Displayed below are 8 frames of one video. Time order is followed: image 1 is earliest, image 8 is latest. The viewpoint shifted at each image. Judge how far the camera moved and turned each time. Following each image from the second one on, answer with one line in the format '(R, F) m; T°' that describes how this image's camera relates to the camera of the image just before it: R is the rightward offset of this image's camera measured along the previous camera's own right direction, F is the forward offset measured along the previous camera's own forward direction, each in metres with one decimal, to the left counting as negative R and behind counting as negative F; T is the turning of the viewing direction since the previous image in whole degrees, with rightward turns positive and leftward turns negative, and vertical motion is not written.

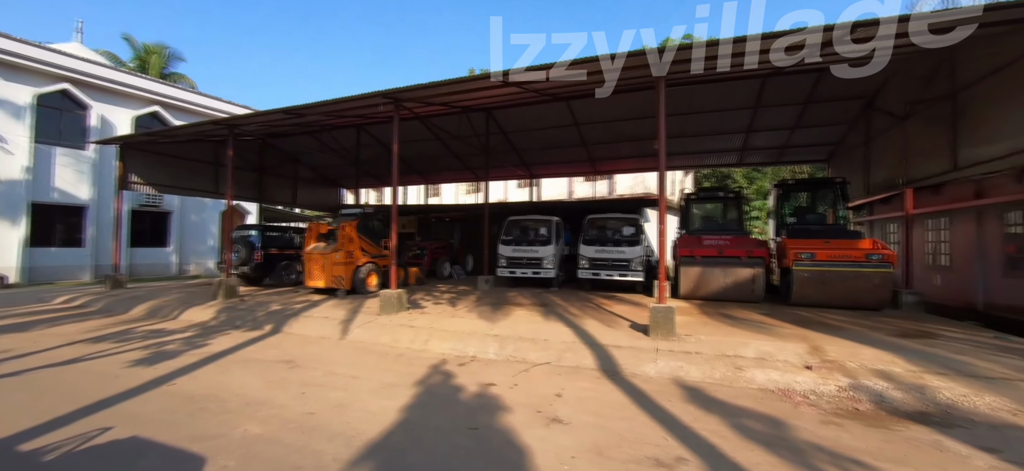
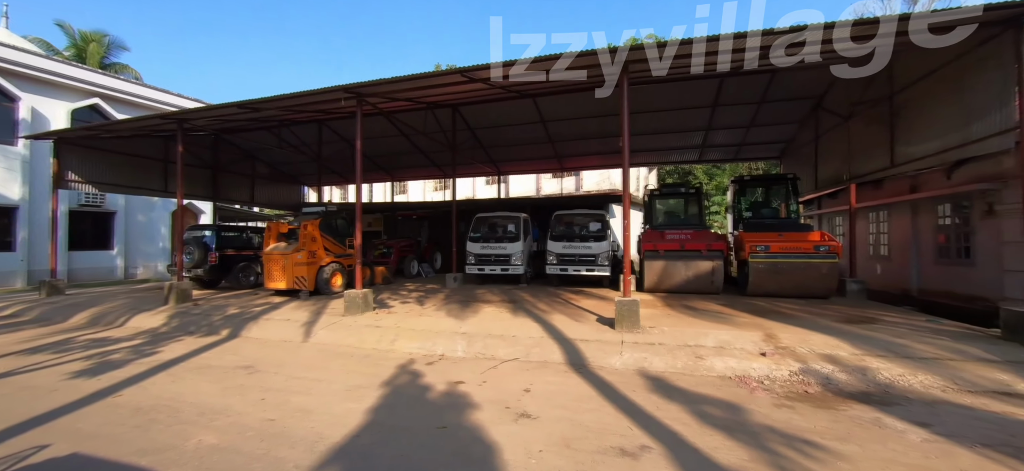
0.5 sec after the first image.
(+0.1, 0.0) m; +4°
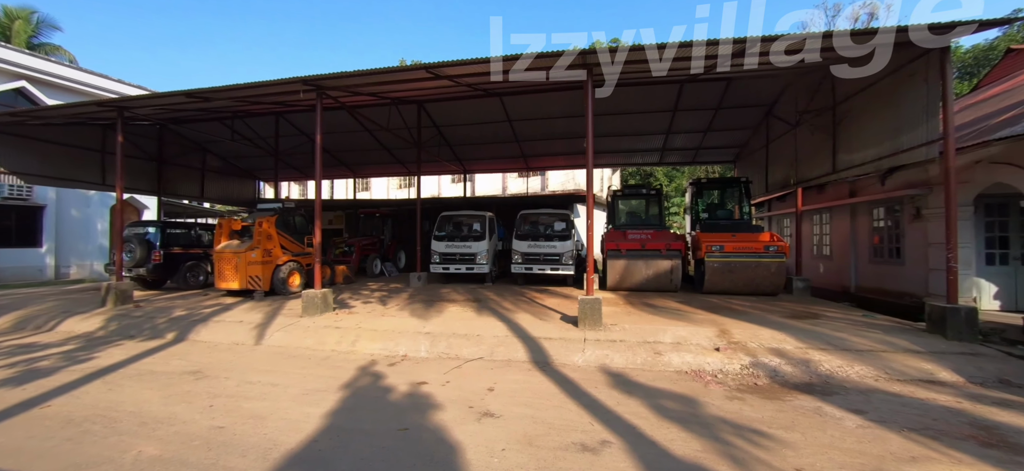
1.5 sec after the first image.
(+0.1, 0.0) m; +5°
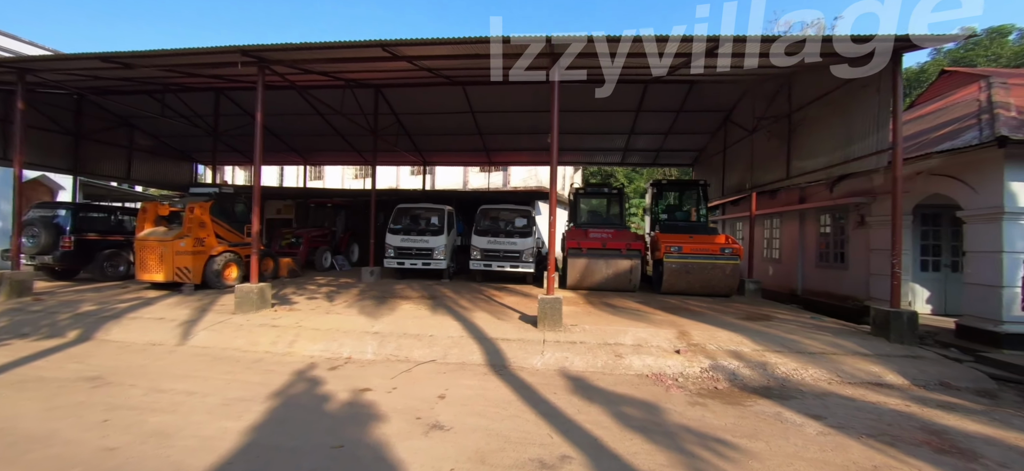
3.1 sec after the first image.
(0.0, +0.4) m; +6°
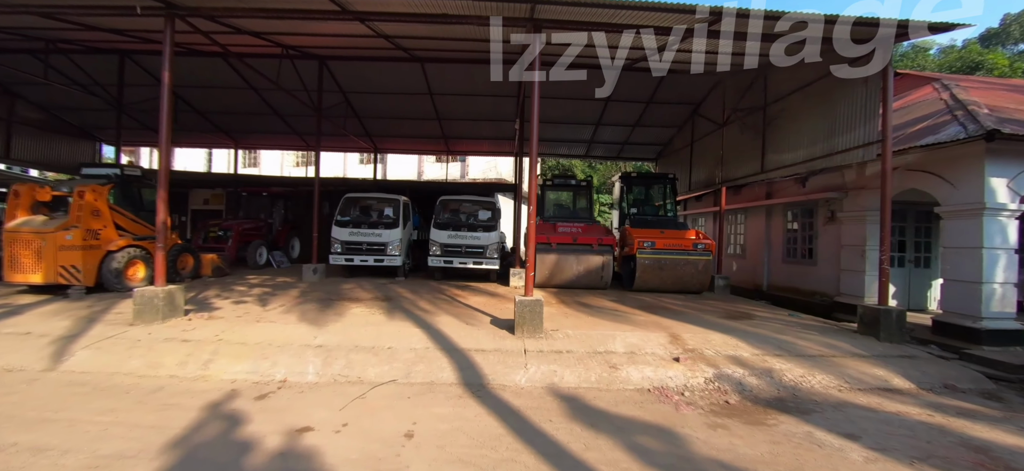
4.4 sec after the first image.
(-0.3, +0.9) m; +7°
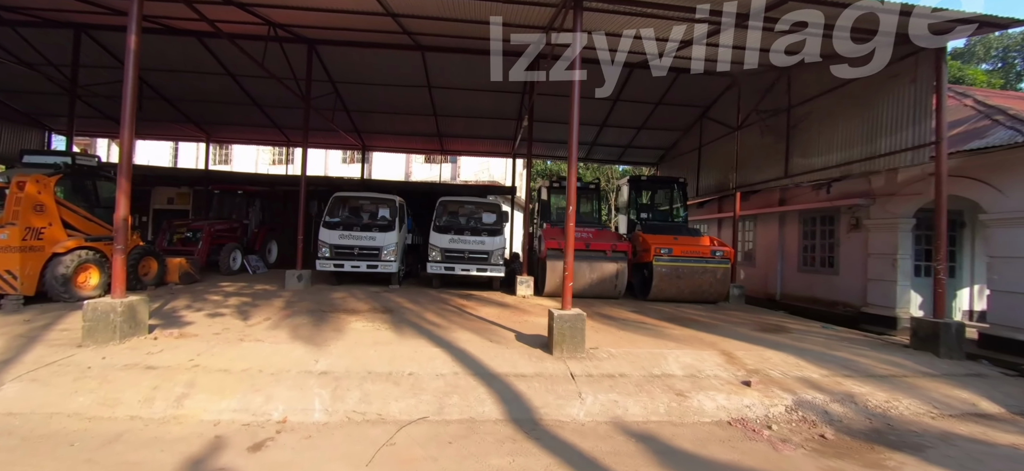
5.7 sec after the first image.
(-0.8, +0.8) m; +4°
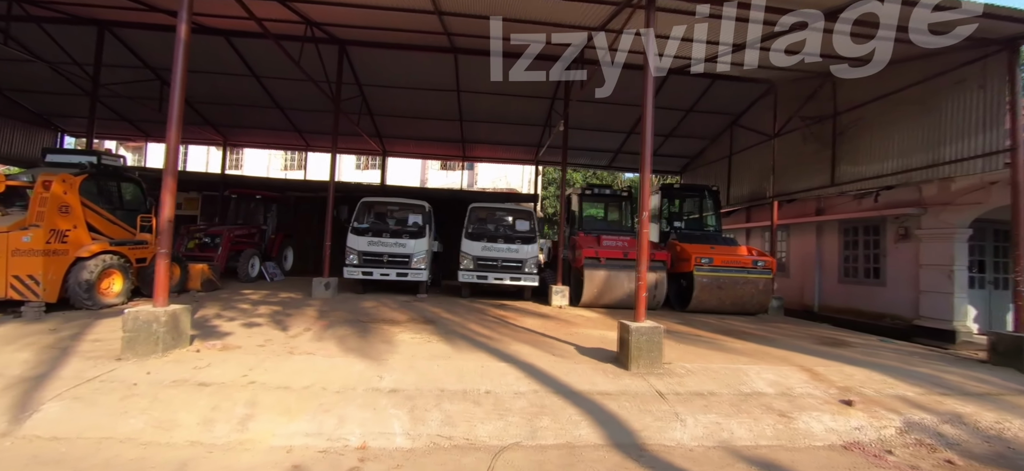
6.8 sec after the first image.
(-0.9, +0.3) m; +1°
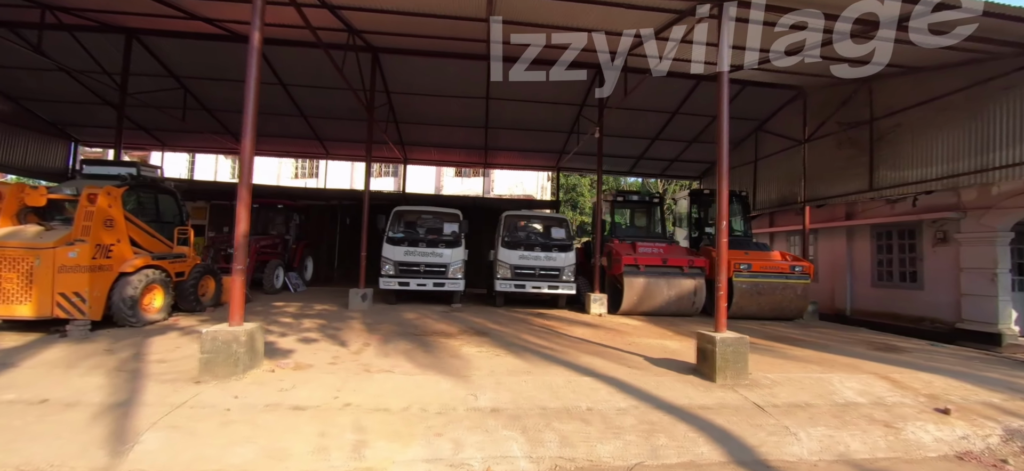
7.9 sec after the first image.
(-1.1, +0.1) m; +1°
